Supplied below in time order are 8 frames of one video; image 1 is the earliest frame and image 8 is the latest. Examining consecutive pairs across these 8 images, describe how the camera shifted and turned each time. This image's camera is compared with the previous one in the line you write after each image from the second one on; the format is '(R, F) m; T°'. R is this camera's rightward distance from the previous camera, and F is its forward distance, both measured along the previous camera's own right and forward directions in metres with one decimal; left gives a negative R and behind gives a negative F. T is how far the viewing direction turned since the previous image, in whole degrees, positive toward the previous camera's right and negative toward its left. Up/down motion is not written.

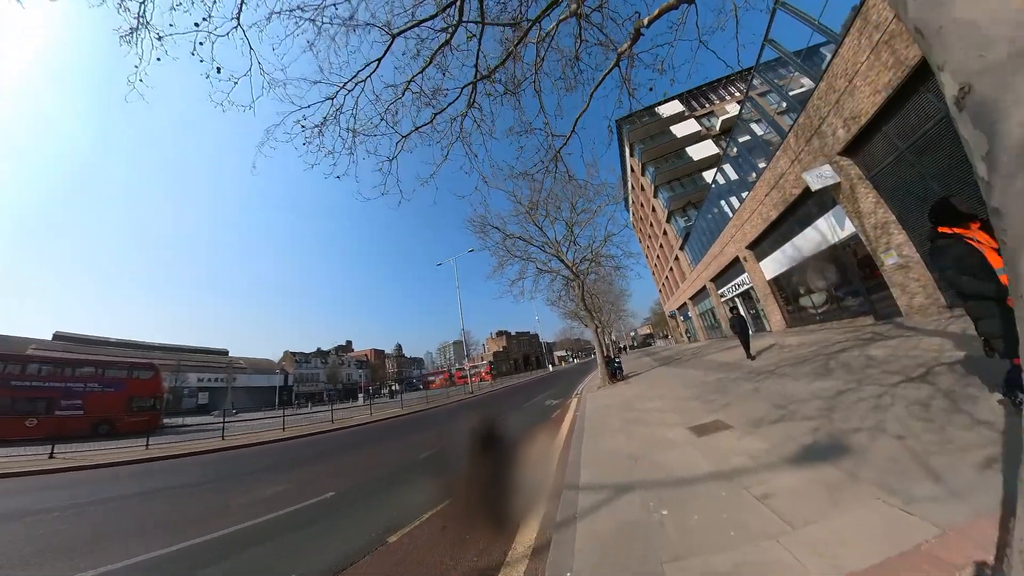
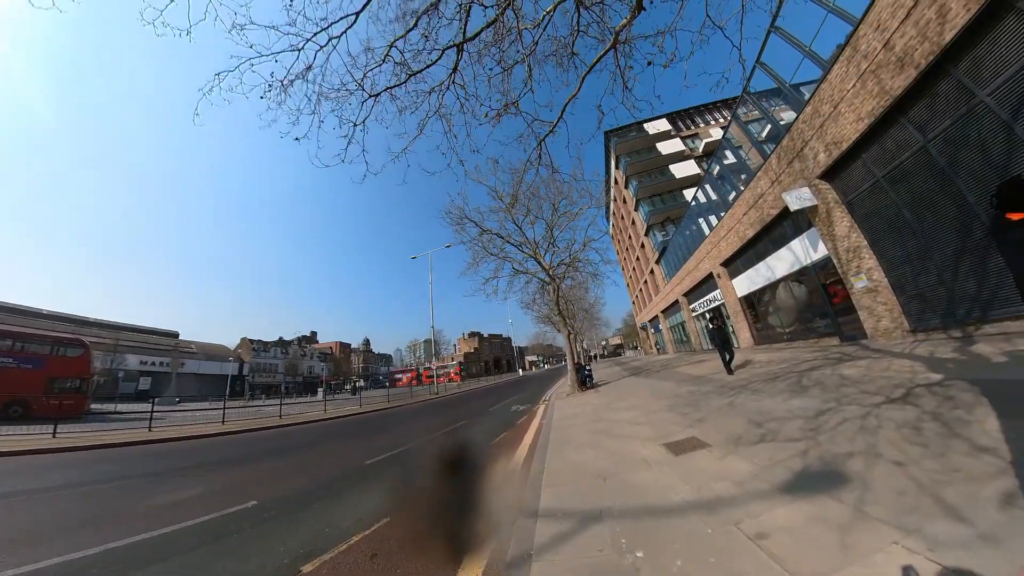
(+0.1, +0.5) m; +4°
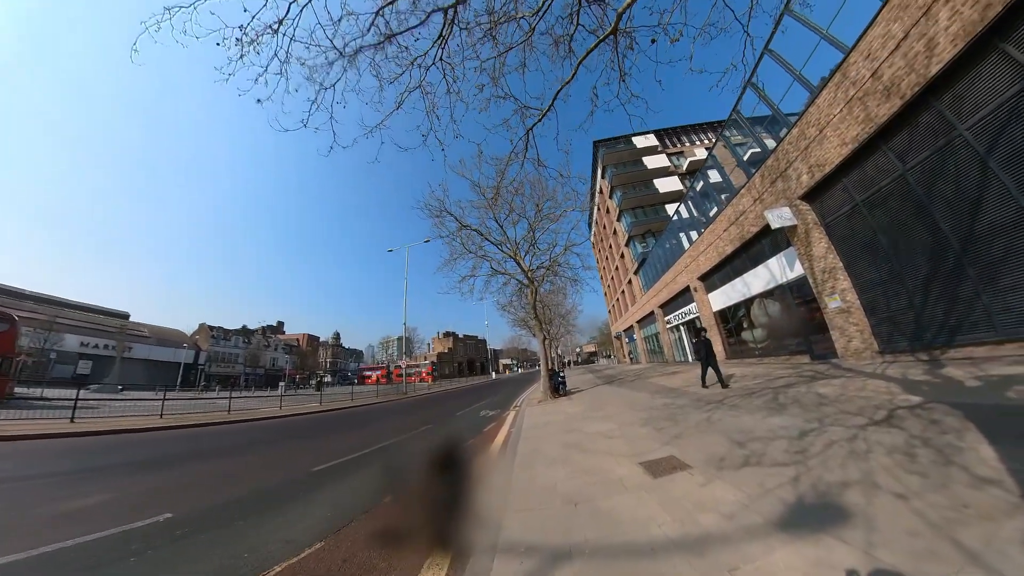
(+0.1, +0.4) m; +3°
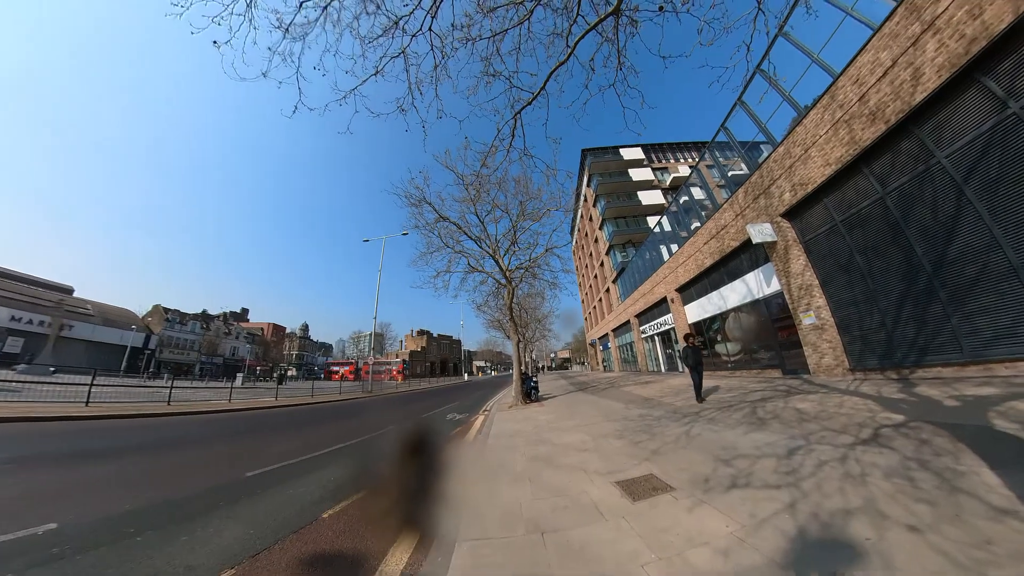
(+0.1, +0.5) m; +3°
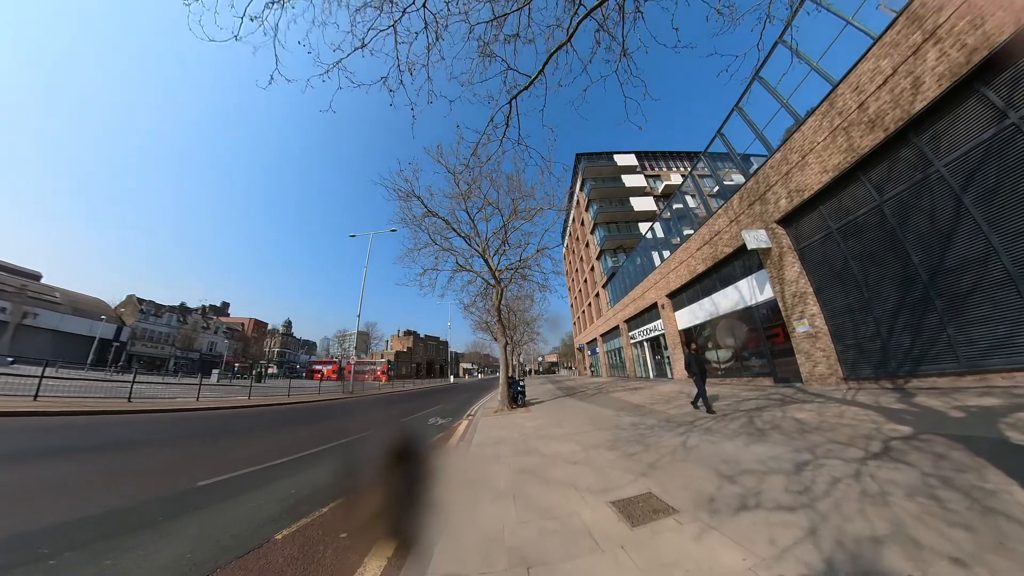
(0.0, +0.4) m; +2°
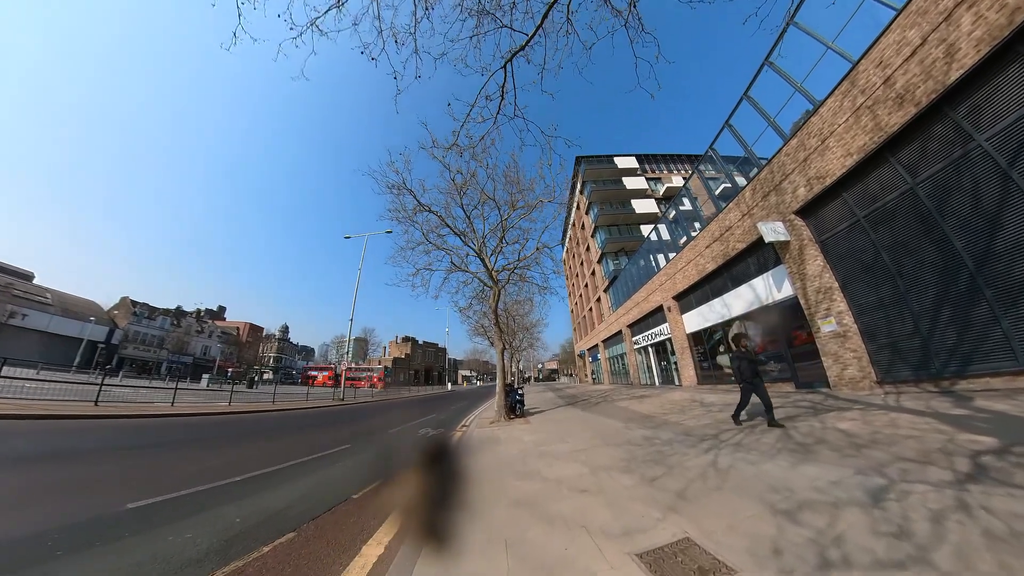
(+0.1, +0.8) m; 0°
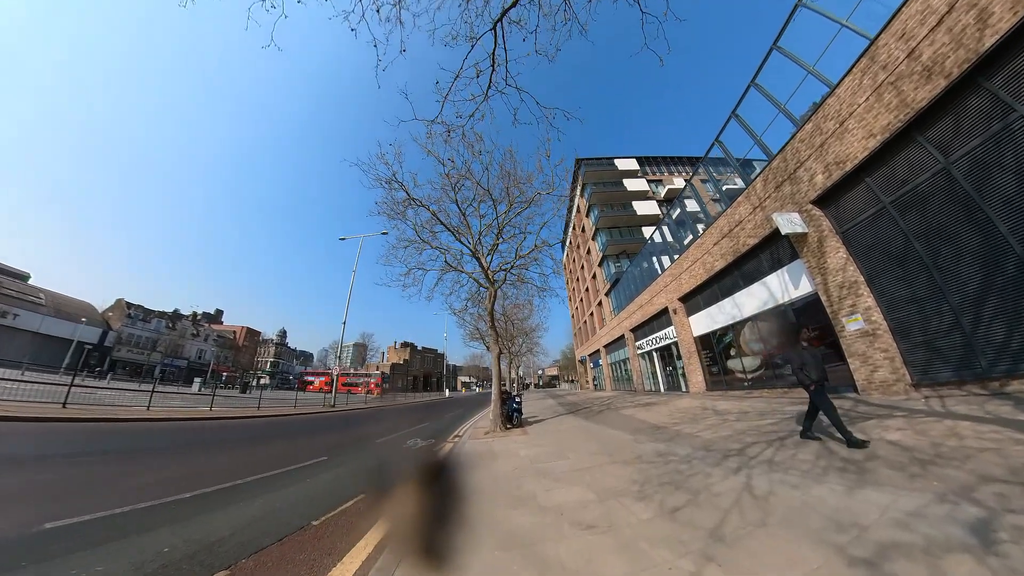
(+0.1, +0.7) m; 0°
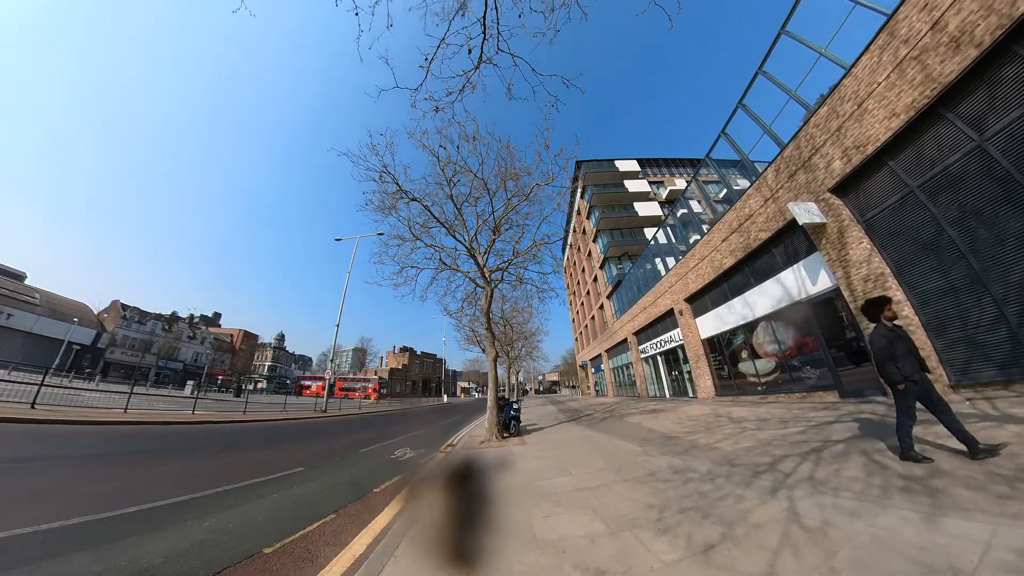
(+0.1, +0.6) m; 0°
